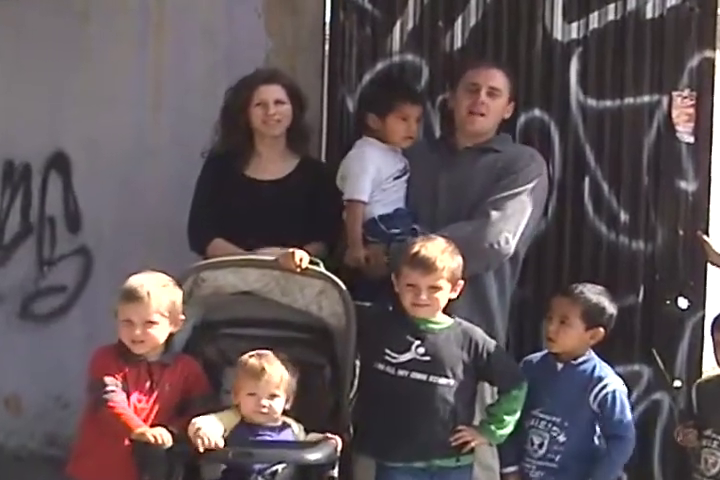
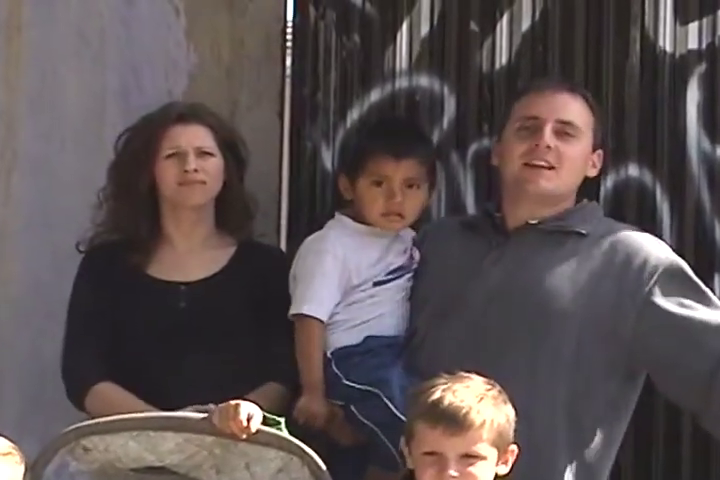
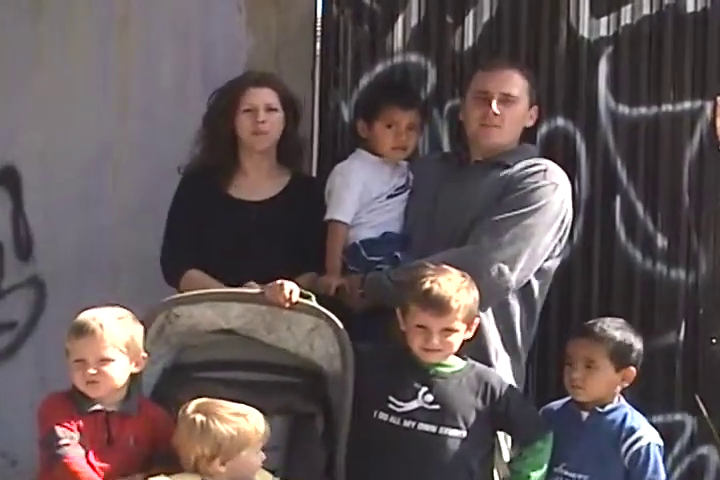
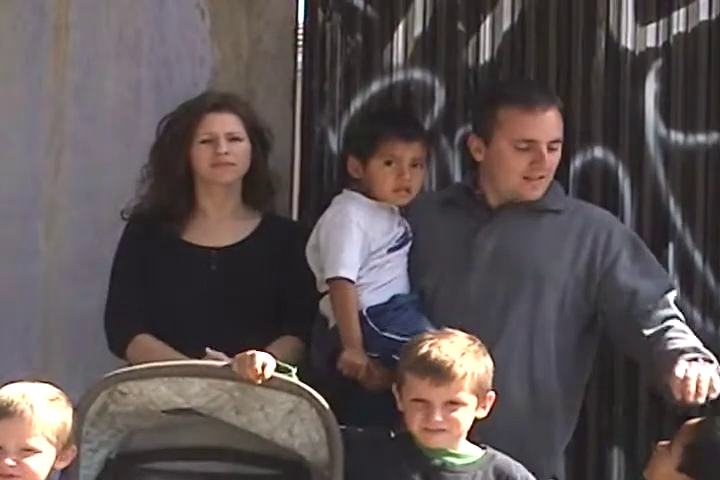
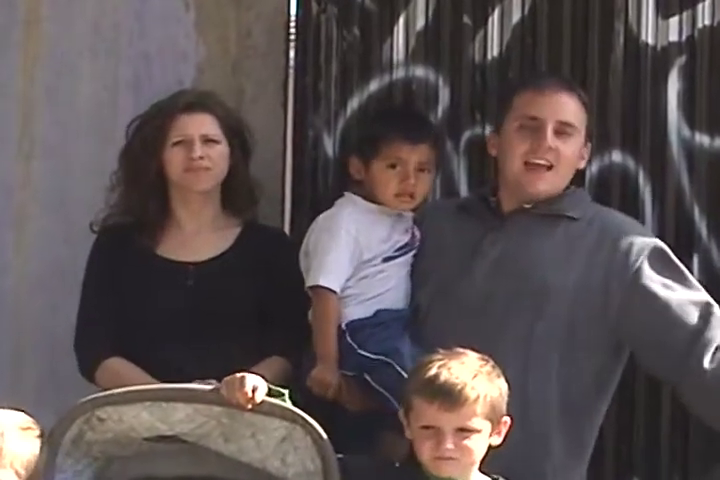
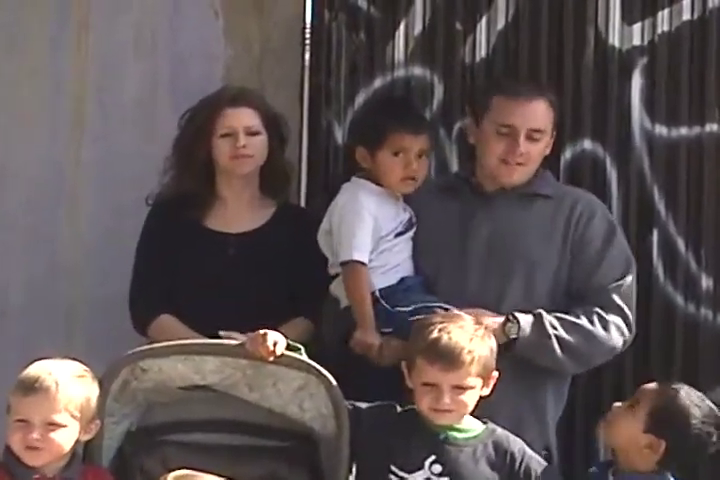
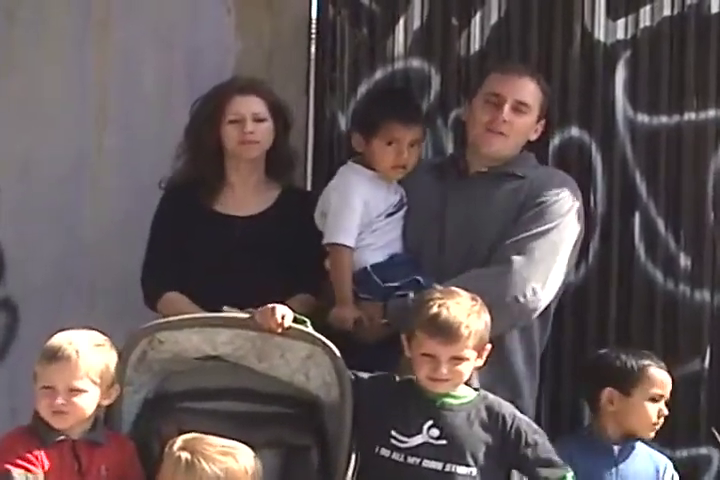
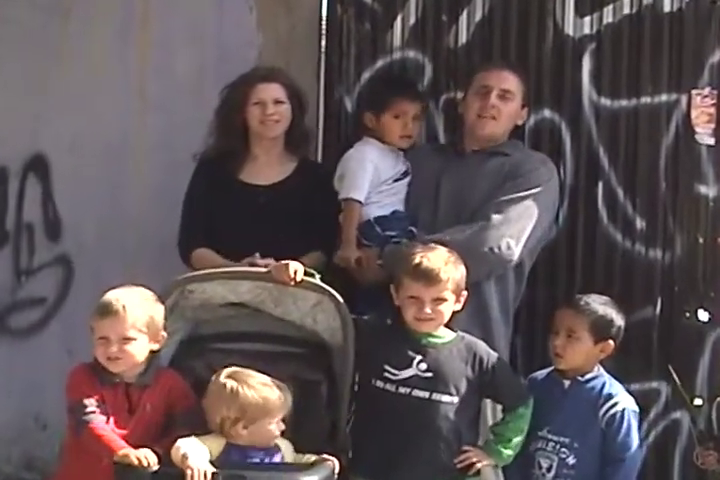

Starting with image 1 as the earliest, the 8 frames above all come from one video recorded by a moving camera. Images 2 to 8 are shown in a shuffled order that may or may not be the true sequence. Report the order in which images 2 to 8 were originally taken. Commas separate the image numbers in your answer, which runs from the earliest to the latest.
8, 3, 7, 6, 4, 5, 2
